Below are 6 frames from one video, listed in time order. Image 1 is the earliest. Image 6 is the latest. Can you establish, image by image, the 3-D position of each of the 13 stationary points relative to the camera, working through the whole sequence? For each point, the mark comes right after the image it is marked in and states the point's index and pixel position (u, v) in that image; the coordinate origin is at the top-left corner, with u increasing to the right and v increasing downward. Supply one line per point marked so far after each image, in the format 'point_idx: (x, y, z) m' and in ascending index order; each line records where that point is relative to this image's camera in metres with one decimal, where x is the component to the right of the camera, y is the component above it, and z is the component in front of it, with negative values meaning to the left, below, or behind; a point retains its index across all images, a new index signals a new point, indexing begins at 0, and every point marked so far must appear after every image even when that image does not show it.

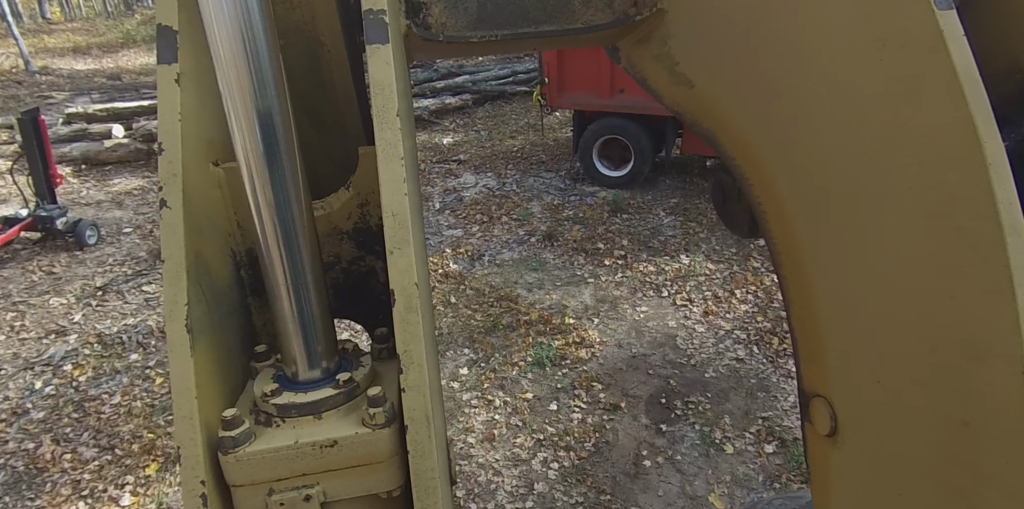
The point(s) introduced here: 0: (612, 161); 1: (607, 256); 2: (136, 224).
0: (+1.0, +0.9, +6.3) m
1: (+0.8, 0.0, +5.1) m
2: (-3.7, +0.3, +6.3) m
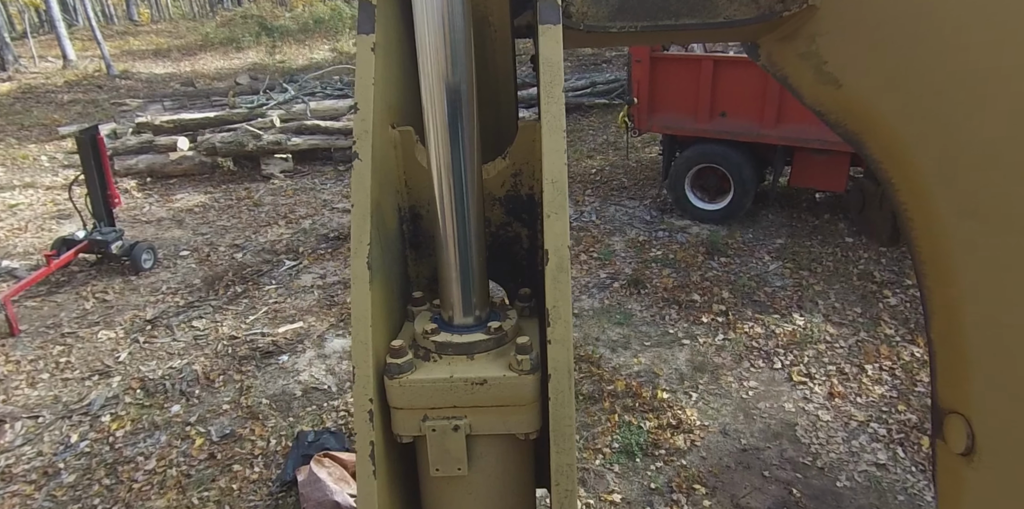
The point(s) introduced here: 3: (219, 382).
0: (+1.7, +0.6, +5.6) m
1: (+1.3, -0.4, +4.3) m
2: (-3.0, +0.1, +6.0) m
3: (-1.9, -0.8, +4.2) m
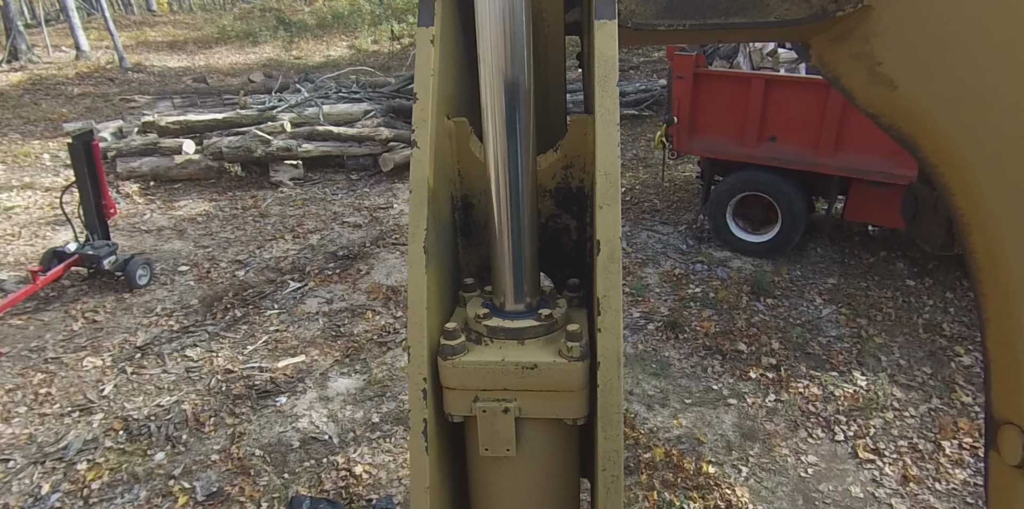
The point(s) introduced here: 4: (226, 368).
0: (+1.9, +0.3, +5.1) m
1: (+1.5, -0.7, +3.9) m
2: (-2.8, -0.1, +5.6) m
3: (-1.8, -1.0, +3.7) m
4: (-1.9, -0.8, +4.2) m
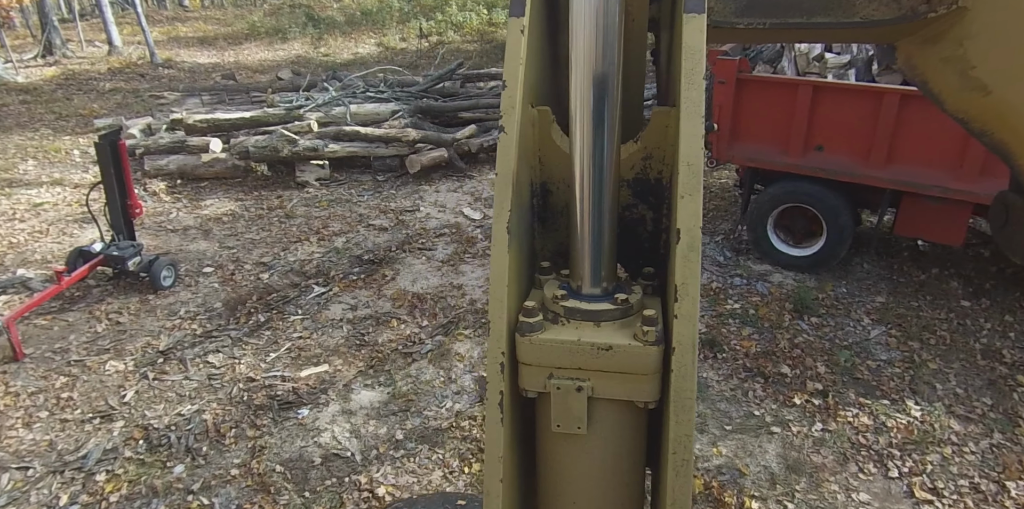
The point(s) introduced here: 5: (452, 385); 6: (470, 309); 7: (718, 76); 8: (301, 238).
0: (+2.2, +0.2, +4.9) m
1: (+1.7, -0.8, +3.7) m
2: (-2.6, -0.1, +5.5) m
3: (-1.6, -1.1, +3.6) m
4: (-1.7, -0.8, +4.1) m
5: (-0.4, -0.8, +4.0) m
6: (-0.3, -0.4, +4.8) m
7: (+1.5, +1.3, +4.7) m
8: (-2.0, +0.2, +5.9) m
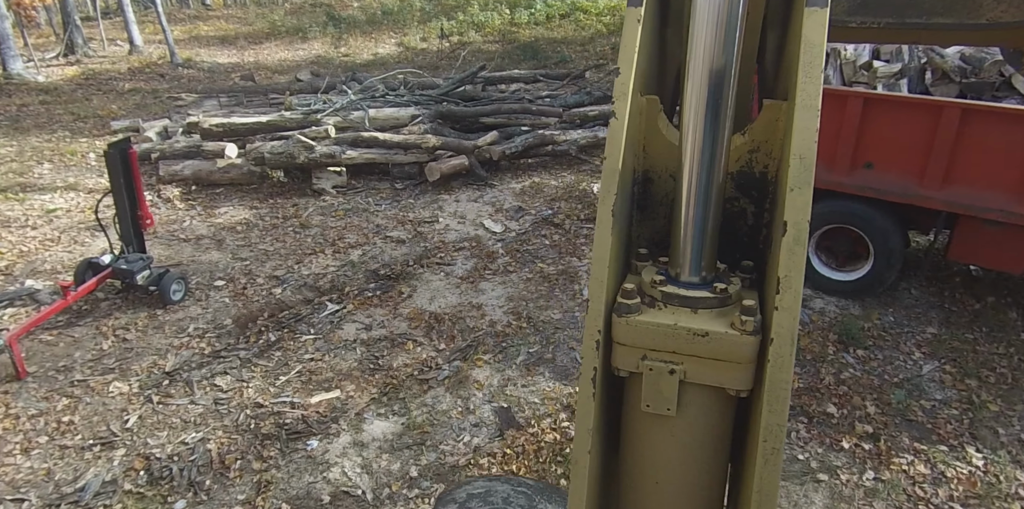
0: (+2.3, 0.0, +4.6) m
1: (+1.8, -1.0, +3.4) m
2: (-2.4, -0.2, +5.3) m
3: (-1.5, -1.2, +3.4) m
4: (-1.6, -0.9, +3.9) m
5: (-0.3, -1.0, +3.8) m
6: (-0.2, -0.6, +4.5) m
7: (+1.7, +1.2, +4.4) m
8: (-1.8, 0.0, +5.7) m
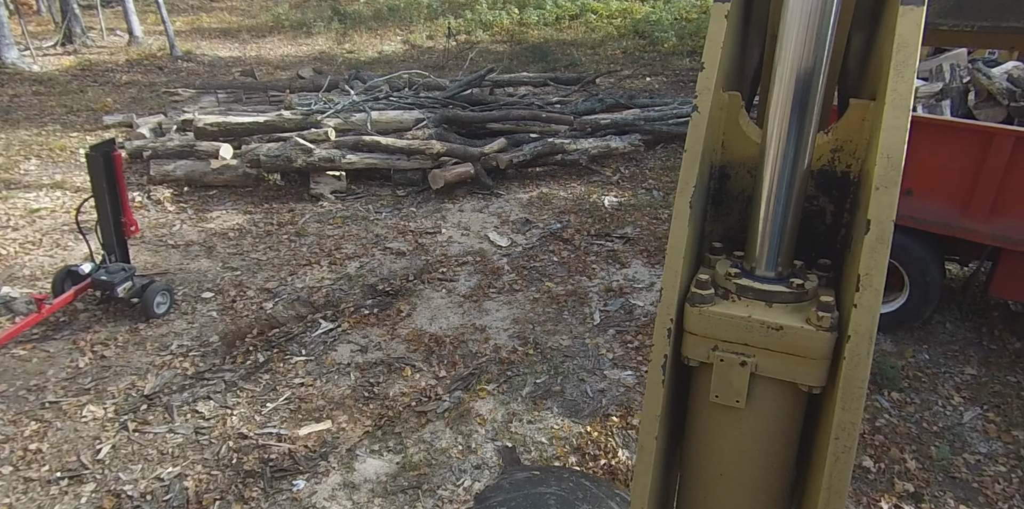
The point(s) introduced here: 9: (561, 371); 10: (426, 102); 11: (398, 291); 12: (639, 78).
0: (+2.4, -0.2, +4.2) m
1: (+1.8, -1.2, +3.1) m
2: (-2.3, -0.3, +5.0) m
3: (-1.5, -1.3, +3.1) m
4: (-1.6, -1.0, +3.6) m
5: (-0.2, -1.1, +3.5) m
6: (-0.1, -0.7, +4.2) m
7: (+1.8, +1.0, +4.1) m
8: (-1.7, -0.1, +5.4) m
9: (+0.3, -0.8, +4.1) m
10: (-1.1, +1.9, +7.8) m
11: (-0.9, -0.3, +5.0) m
12: (+2.1, +3.0, +10.6) m
